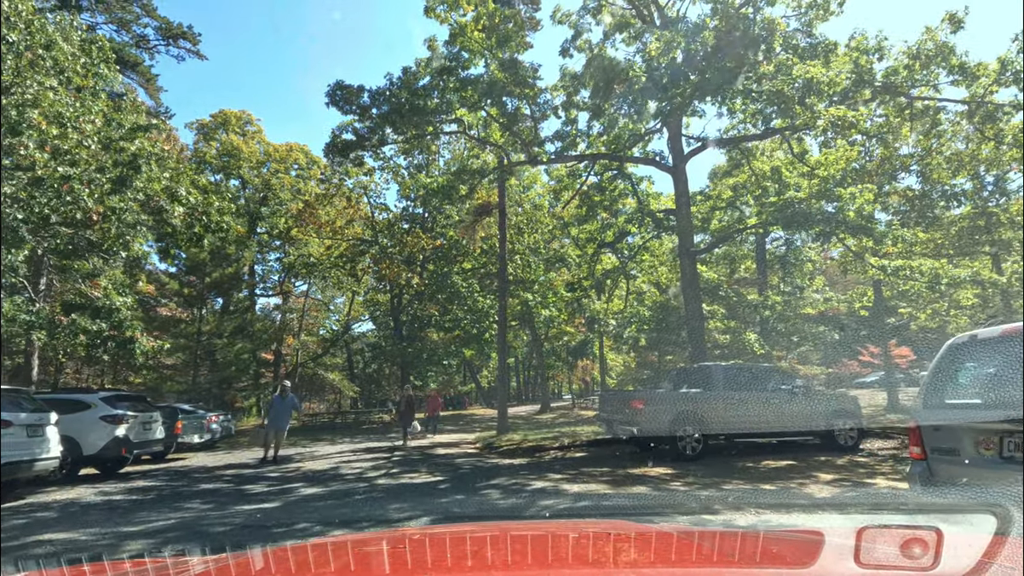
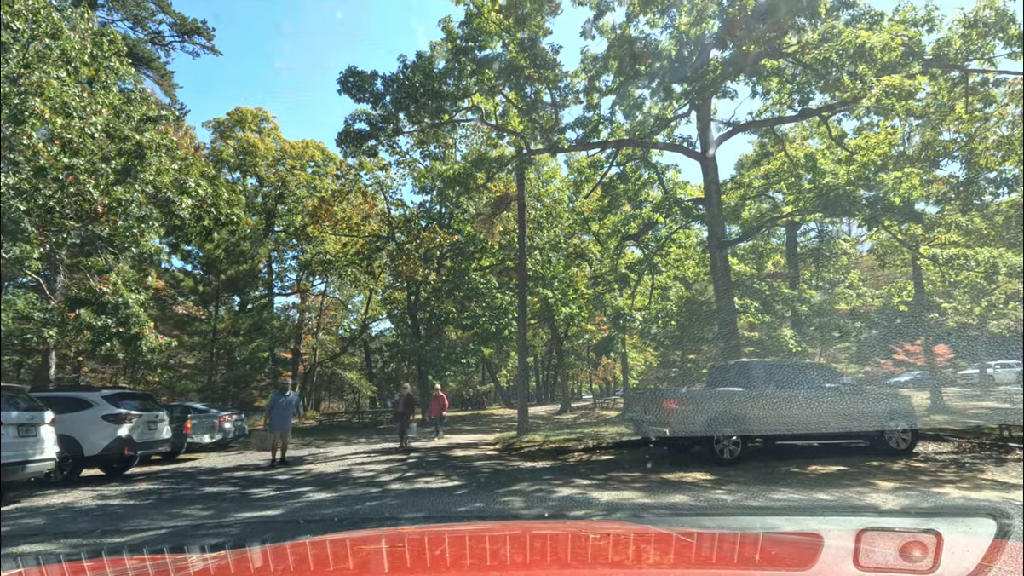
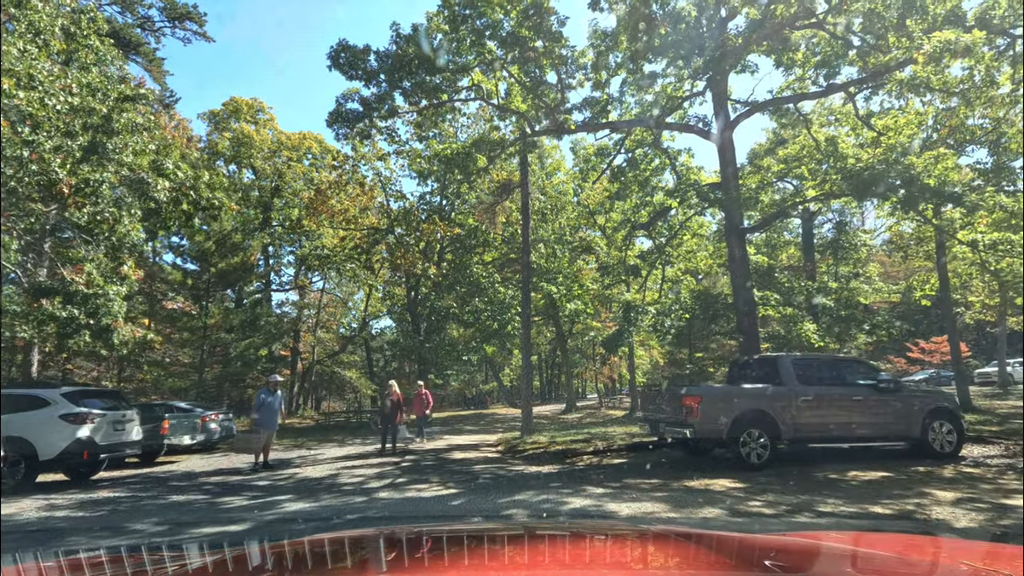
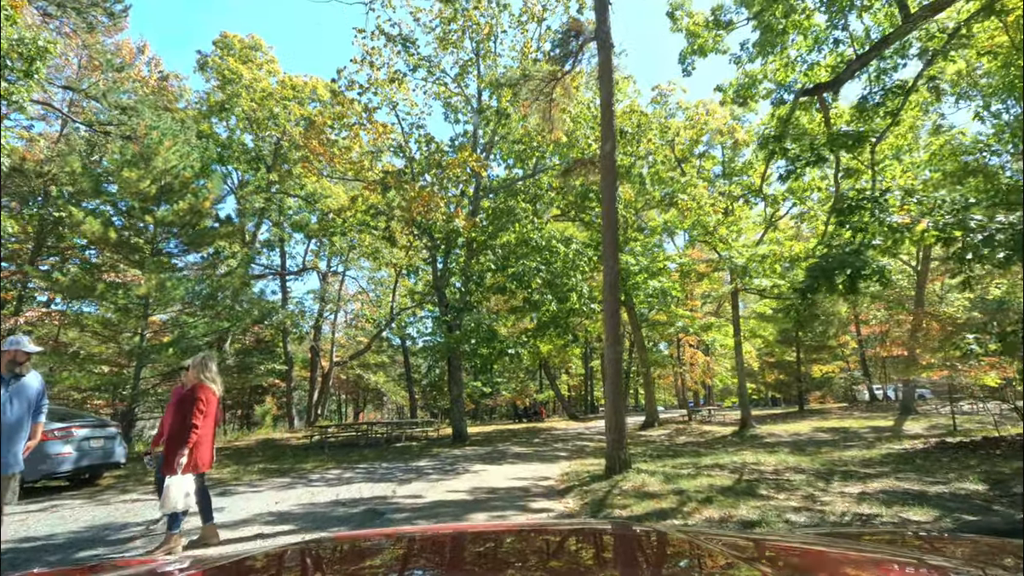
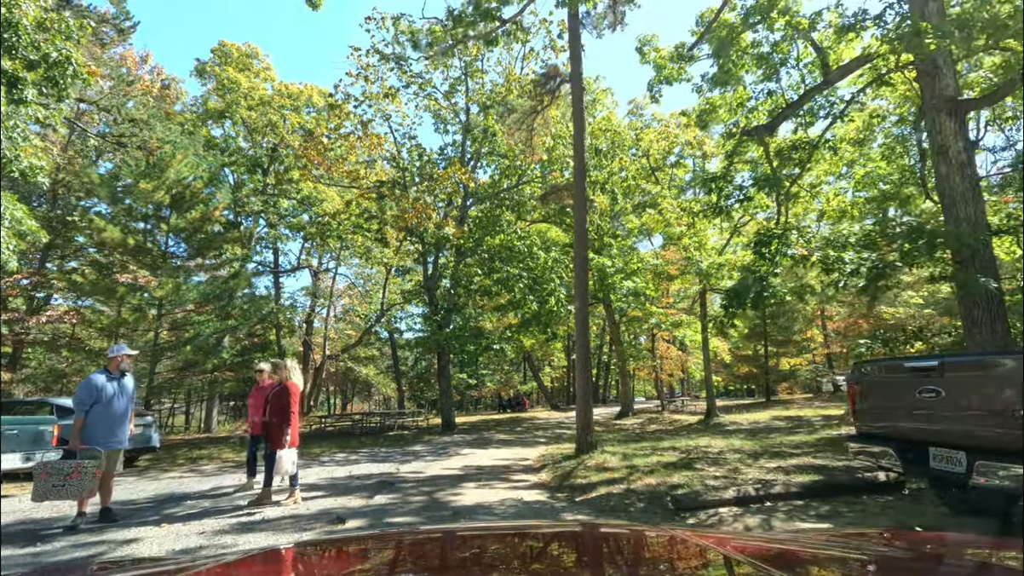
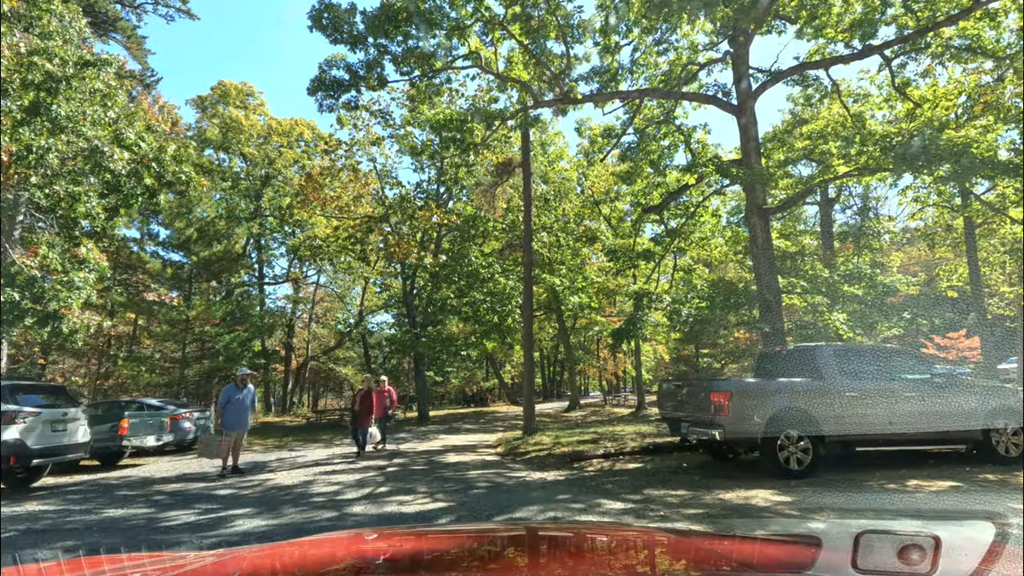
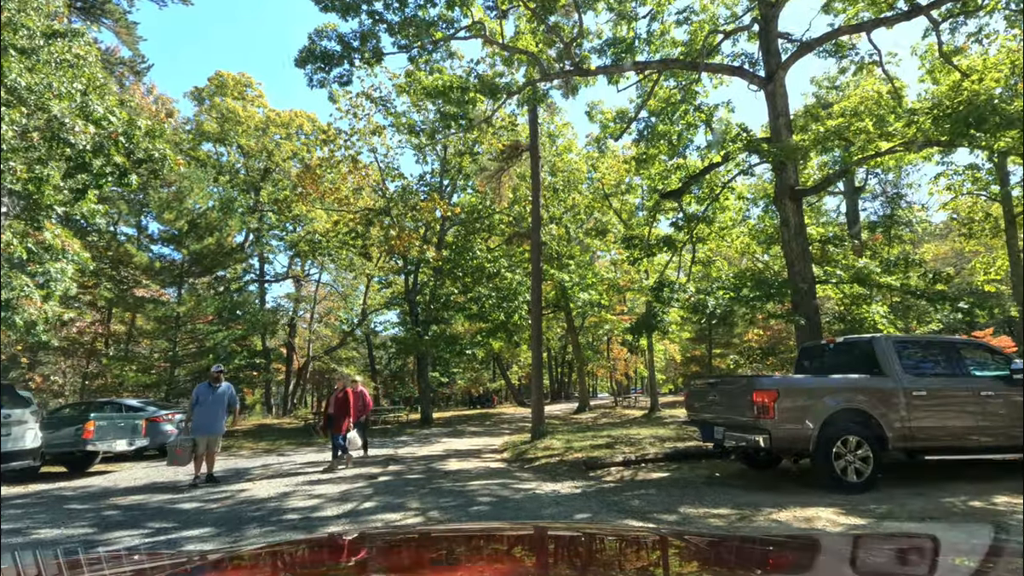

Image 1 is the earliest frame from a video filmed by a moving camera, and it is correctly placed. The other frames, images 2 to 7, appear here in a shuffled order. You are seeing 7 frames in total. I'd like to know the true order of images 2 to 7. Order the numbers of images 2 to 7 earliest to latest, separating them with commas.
2, 3, 6, 7, 5, 4
